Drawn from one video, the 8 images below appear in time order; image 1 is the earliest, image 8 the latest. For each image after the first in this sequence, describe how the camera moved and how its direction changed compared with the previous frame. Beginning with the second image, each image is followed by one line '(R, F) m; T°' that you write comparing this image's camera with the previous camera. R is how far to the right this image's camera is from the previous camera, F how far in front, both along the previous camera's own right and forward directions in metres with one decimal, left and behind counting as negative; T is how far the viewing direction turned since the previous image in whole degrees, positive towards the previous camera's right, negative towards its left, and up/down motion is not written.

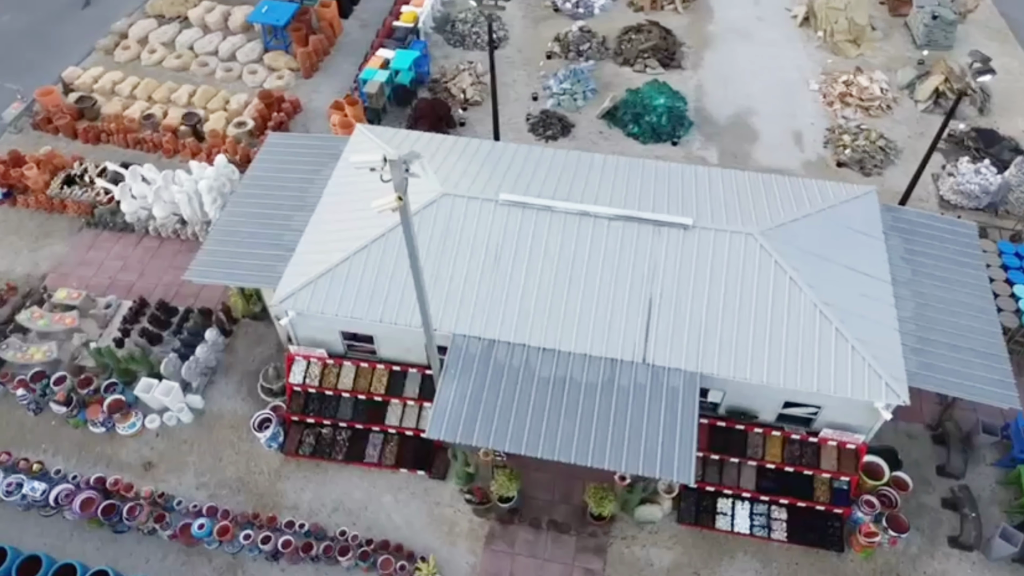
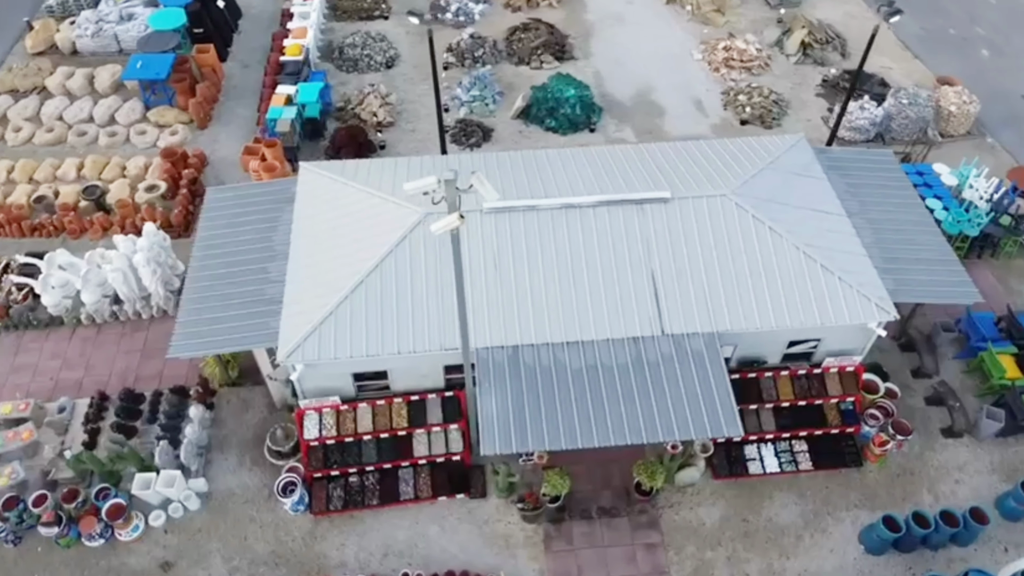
(-2.6, +0.2) m; +11°
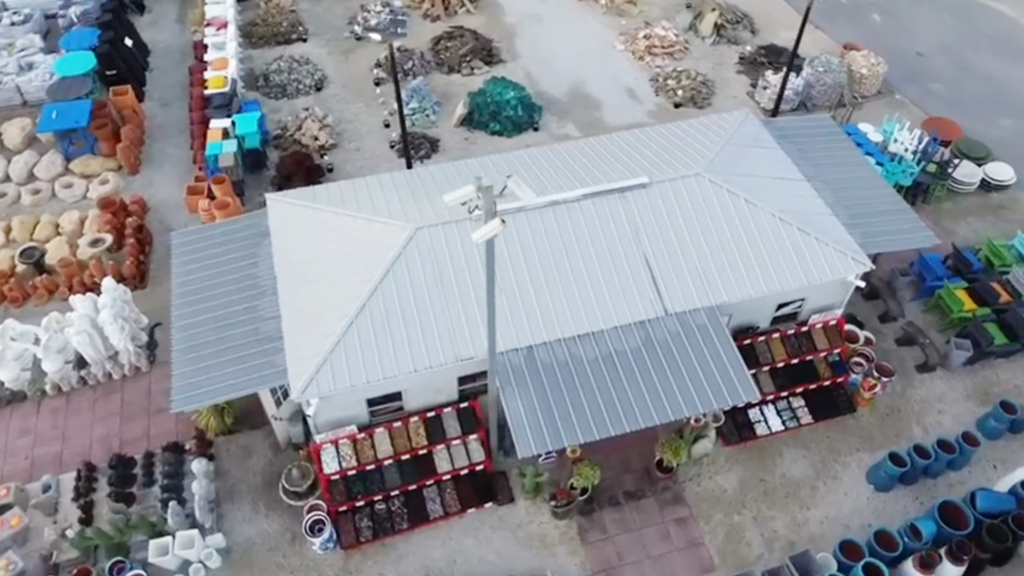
(-1.7, 0.0) m; +7°
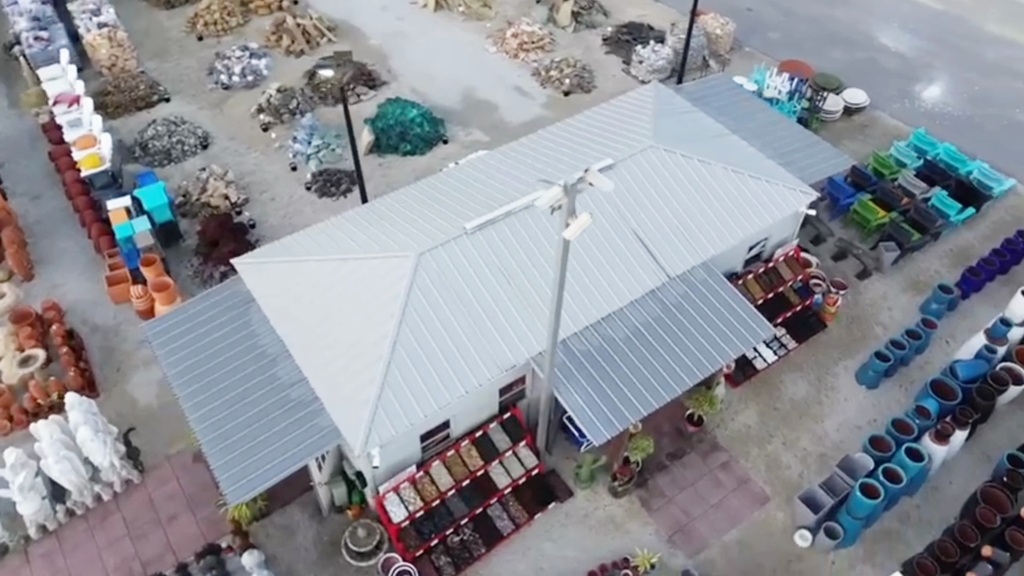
(-3.3, +0.2) m; +13°
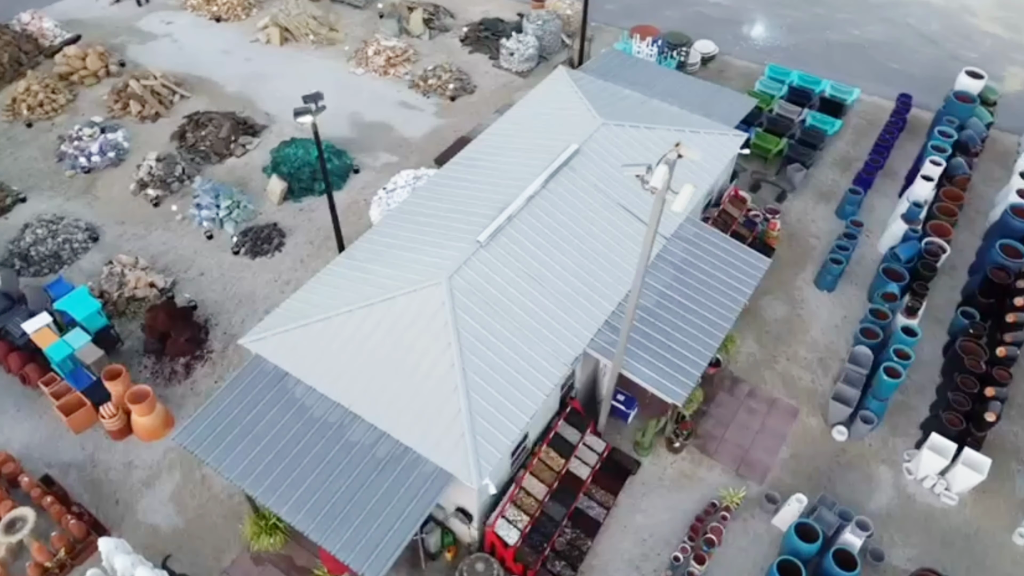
(-3.9, +0.4) m; +14°
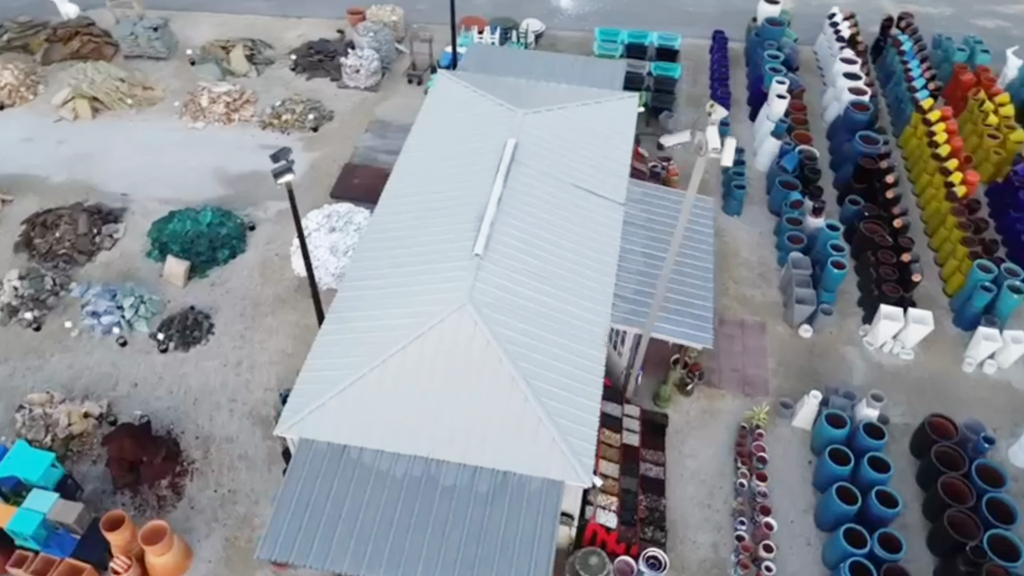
(-3.9, +0.6) m; +16°
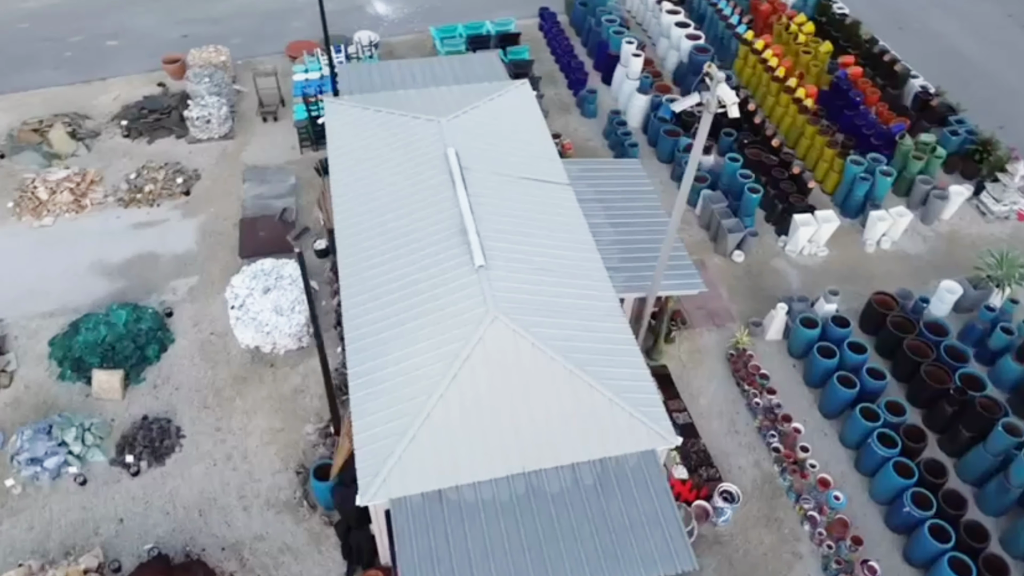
(-3.8, +0.5) m; +15°
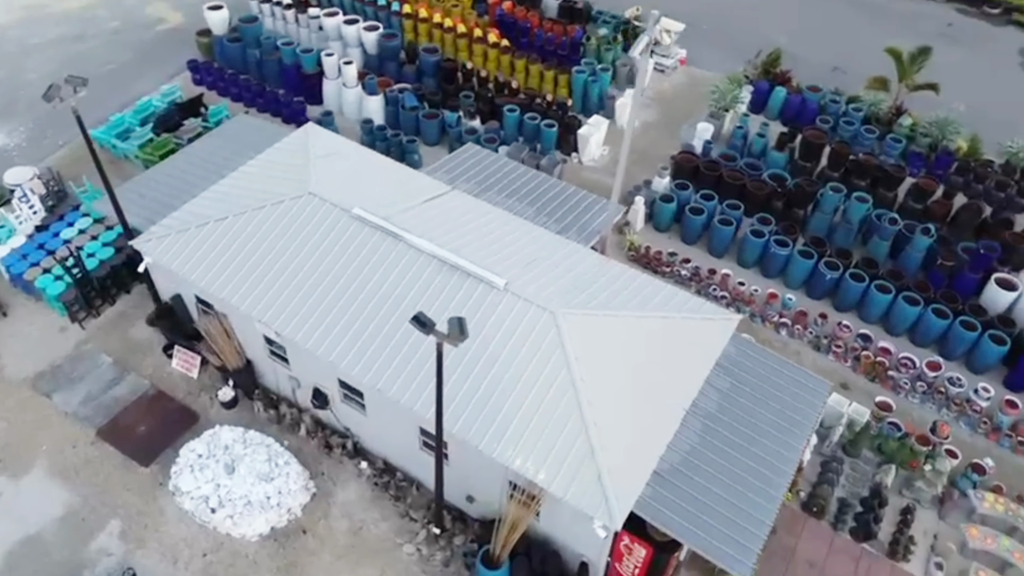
(-7.1, +2.0) m; +30°
